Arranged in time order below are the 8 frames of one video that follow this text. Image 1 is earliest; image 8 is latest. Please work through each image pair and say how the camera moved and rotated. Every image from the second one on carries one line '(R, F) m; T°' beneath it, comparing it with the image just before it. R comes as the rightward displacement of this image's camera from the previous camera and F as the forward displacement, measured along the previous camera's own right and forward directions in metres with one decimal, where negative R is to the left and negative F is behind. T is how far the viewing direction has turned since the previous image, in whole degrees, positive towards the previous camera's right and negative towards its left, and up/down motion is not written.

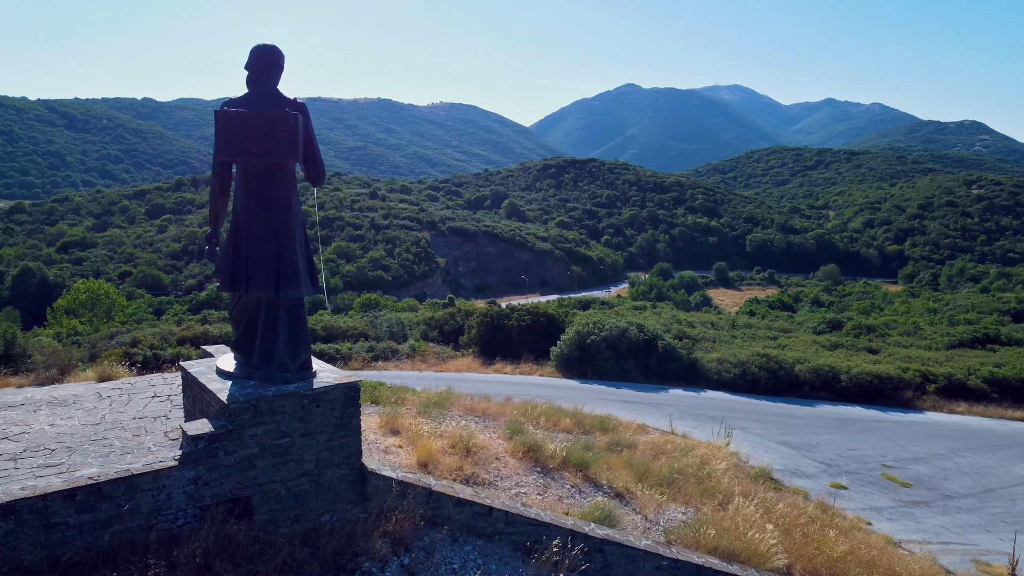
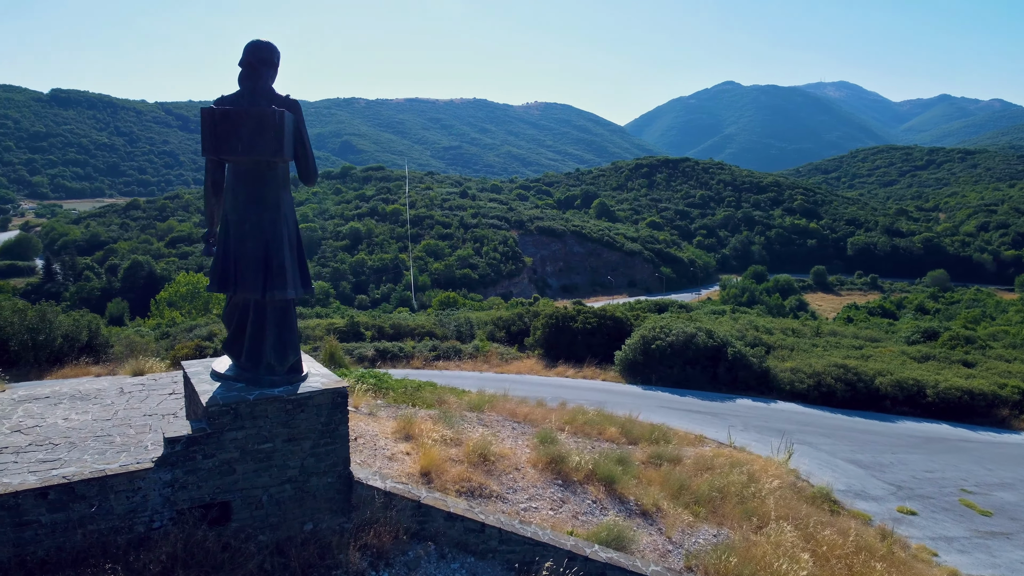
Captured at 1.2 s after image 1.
(+0.6, +0.3) m; -6°
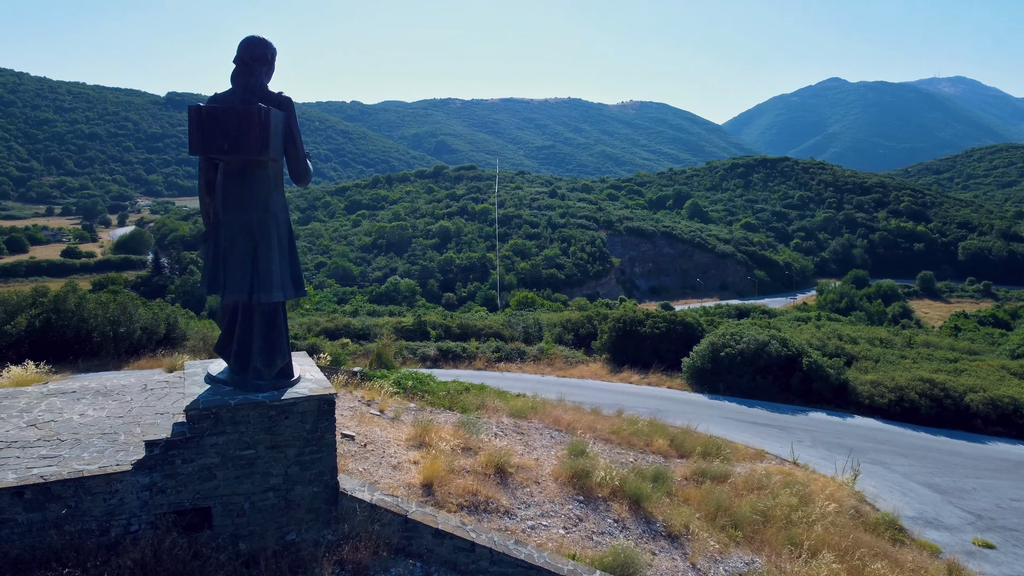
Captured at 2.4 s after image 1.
(+0.6, +0.3) m; -6°
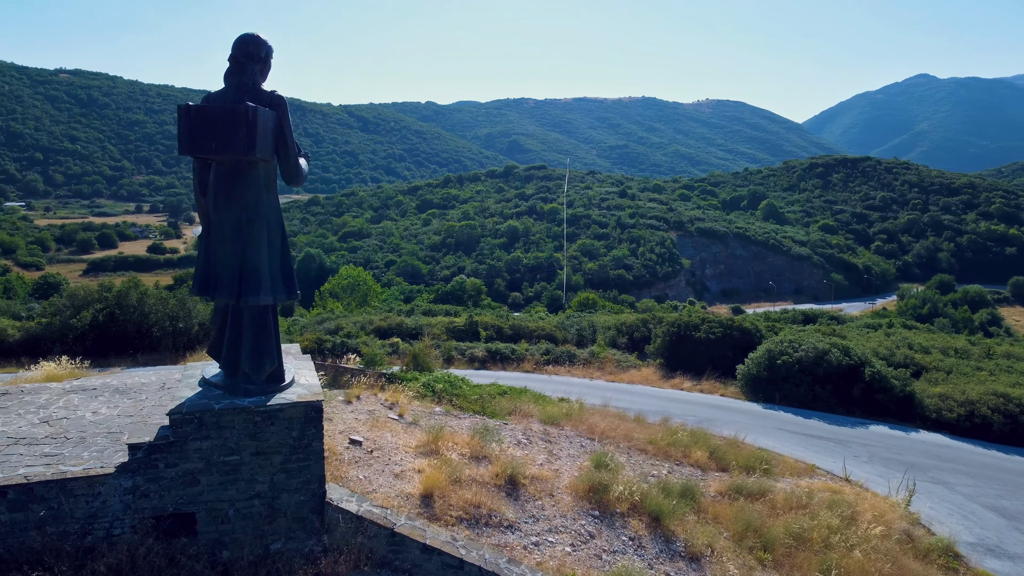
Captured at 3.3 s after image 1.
(+0.4, +0.2) m; -5°
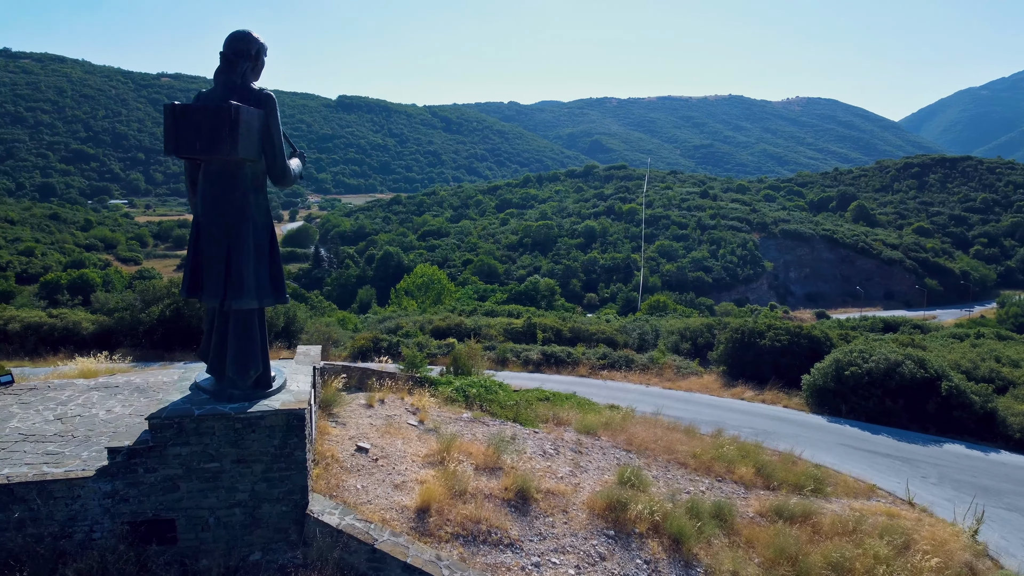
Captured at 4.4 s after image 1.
(+0.5, +0.3) m; -6°
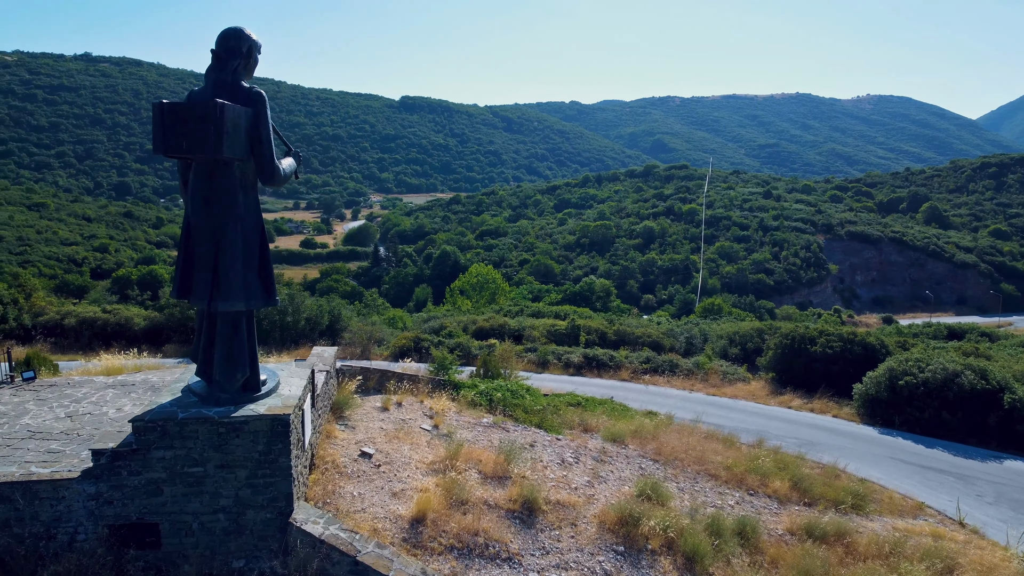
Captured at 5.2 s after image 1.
(+0.4, +0.2) m; -4°
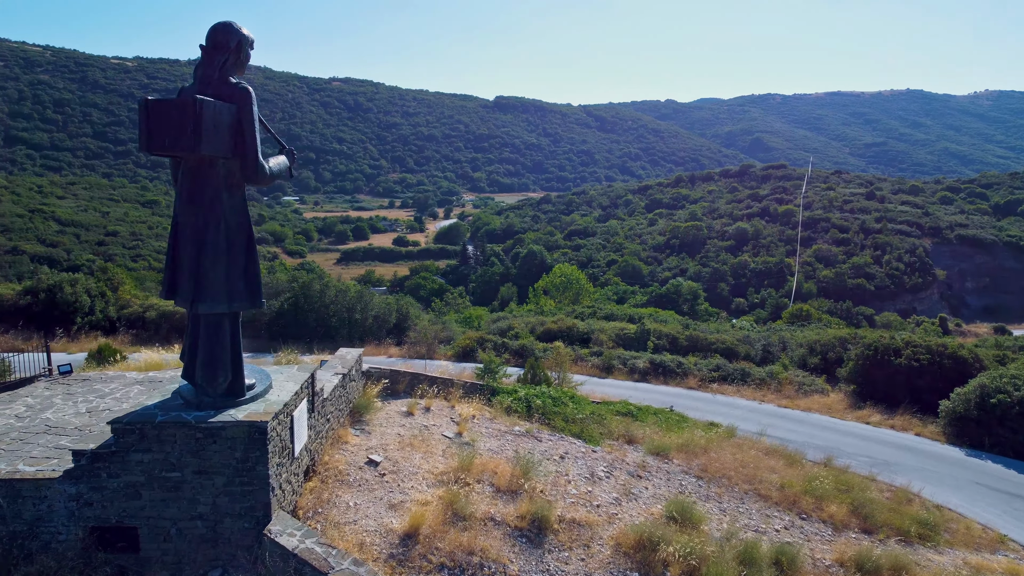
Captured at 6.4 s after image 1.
(+0.5, +0.3) m; -6°
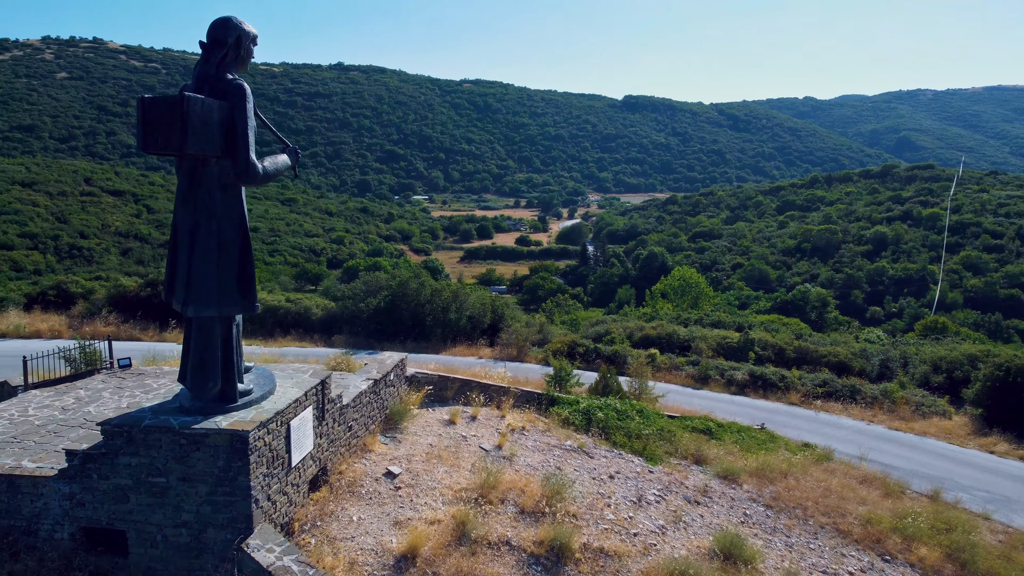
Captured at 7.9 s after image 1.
(+0.6, +0.4) m; -9°
